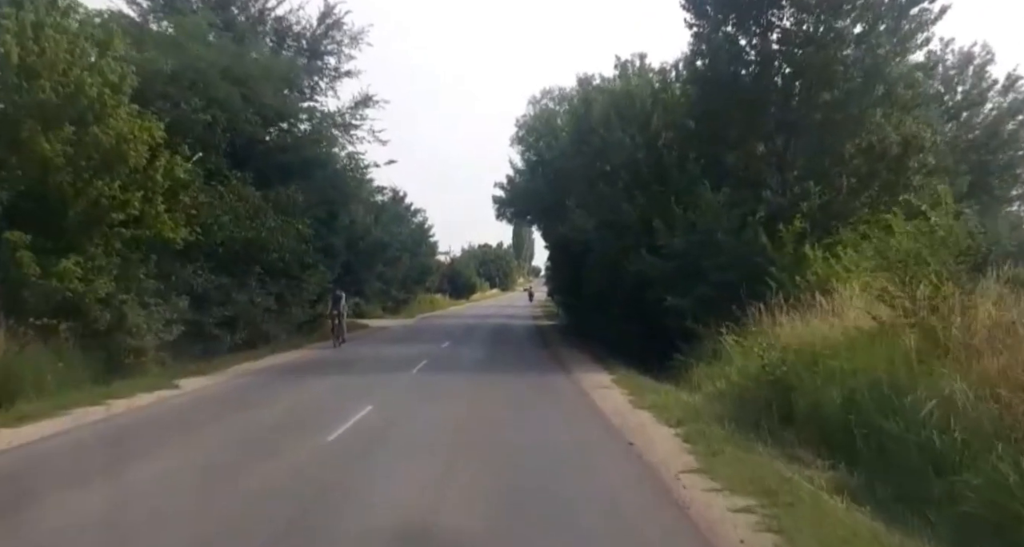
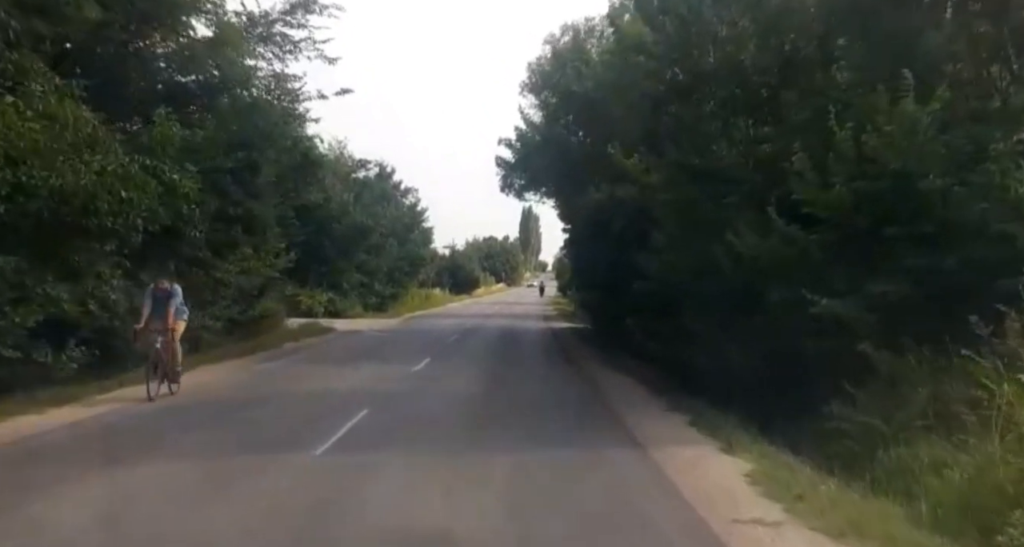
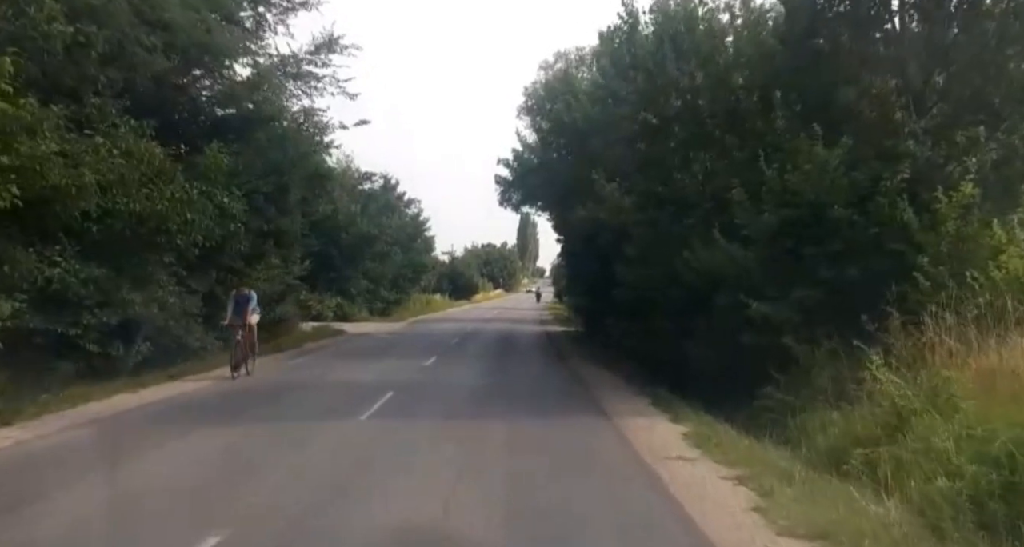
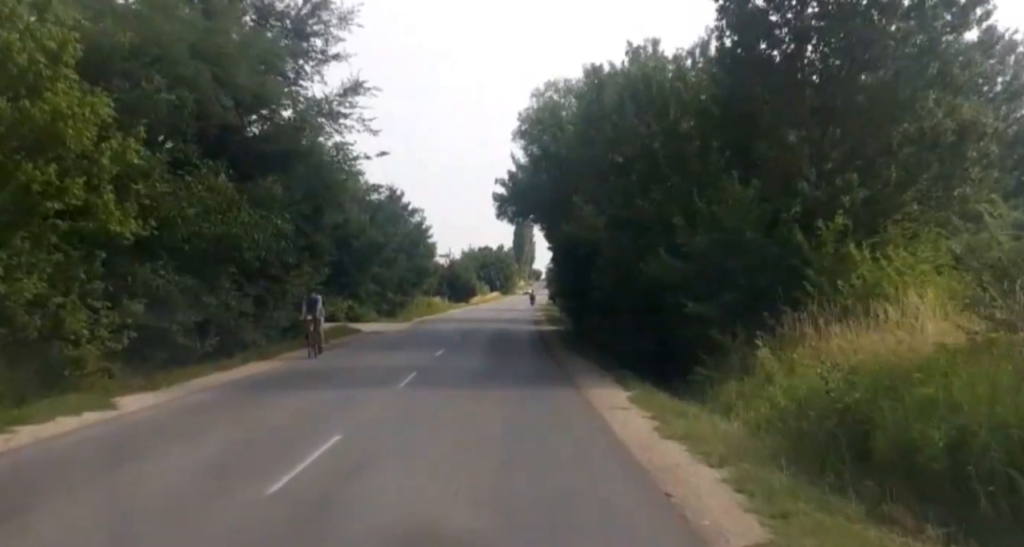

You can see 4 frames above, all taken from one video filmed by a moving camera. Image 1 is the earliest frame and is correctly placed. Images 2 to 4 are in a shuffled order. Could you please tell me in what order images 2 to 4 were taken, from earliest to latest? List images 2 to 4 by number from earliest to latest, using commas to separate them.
4, 3, 2
